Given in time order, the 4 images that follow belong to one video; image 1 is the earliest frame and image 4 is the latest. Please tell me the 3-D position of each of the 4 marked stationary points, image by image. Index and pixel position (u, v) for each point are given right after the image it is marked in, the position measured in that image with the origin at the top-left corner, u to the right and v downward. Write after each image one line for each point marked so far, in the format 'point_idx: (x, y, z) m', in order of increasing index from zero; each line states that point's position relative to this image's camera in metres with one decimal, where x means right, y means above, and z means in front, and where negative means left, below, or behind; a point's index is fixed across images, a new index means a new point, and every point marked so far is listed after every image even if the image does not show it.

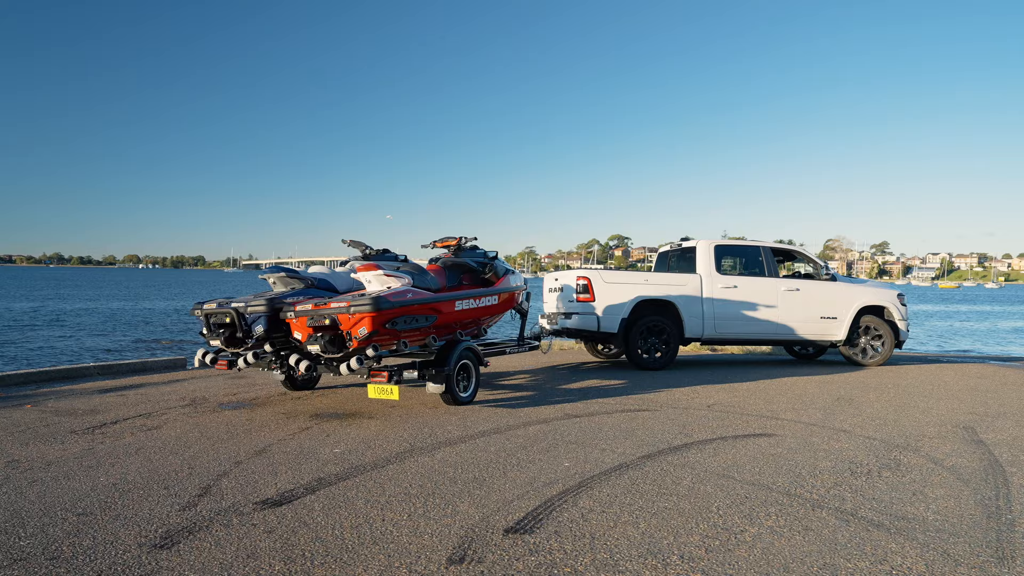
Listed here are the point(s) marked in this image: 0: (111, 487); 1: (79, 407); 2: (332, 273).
0: (-2.9, -1.5, +5.3) m
1: (-6.3, -1.7, +10.4) m
2: (-2.3, +0.3, +9.1) m
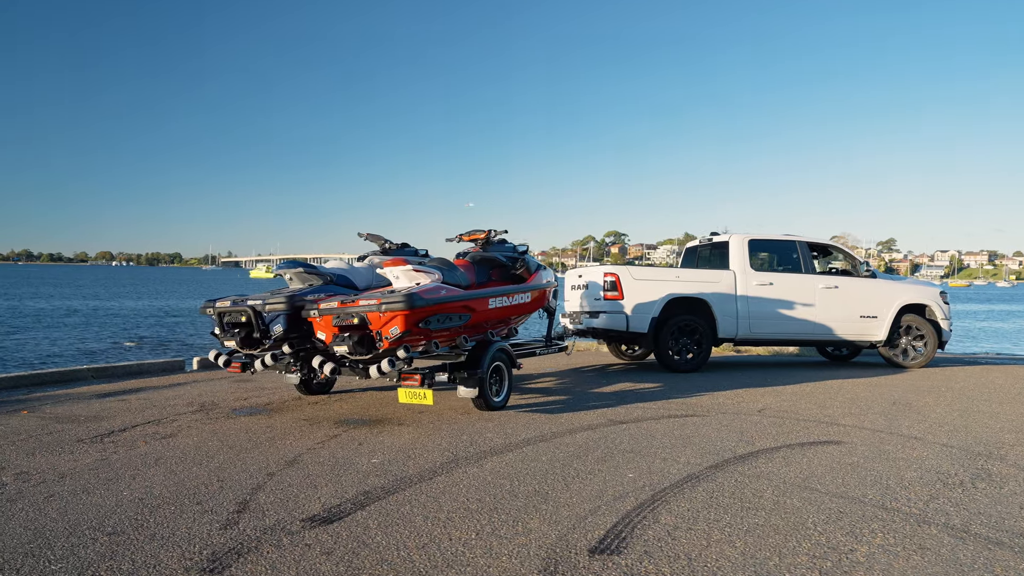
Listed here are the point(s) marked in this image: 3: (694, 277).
0: (-2.6, -1.5, +4.9) m
1: (-6.0, -1.7, +10.0) m
2: (-2.0, +0.3, +8.8) m
3: (+2.3, +0.2, +9.0) m
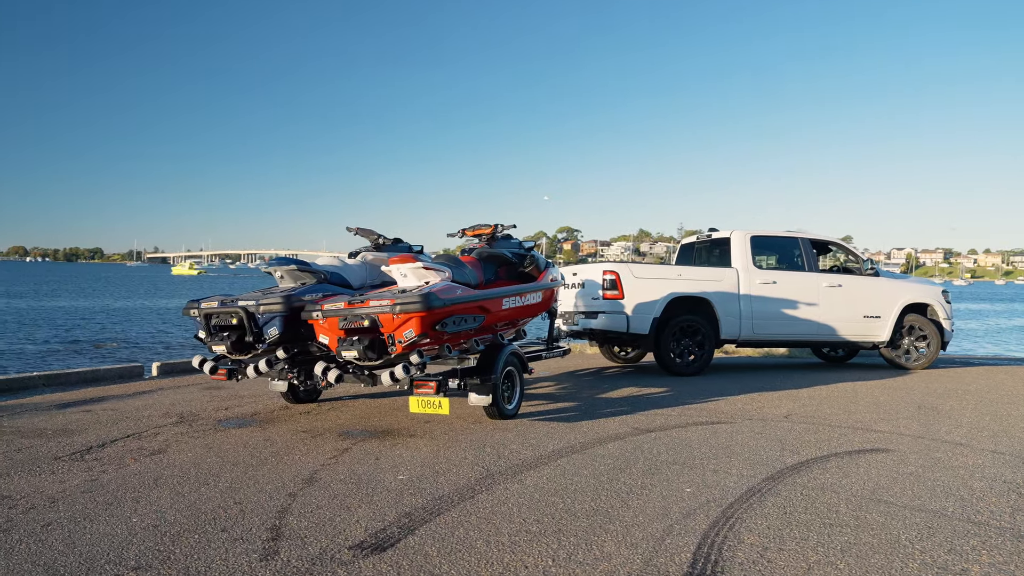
0: (-2.3, -1.5, +4.5) m
1: (-6.0, -1.8, +9.4) m
2: (-1.9, +0.2, +8.4) m
3: (+2.3, +0.1, +8.9) m
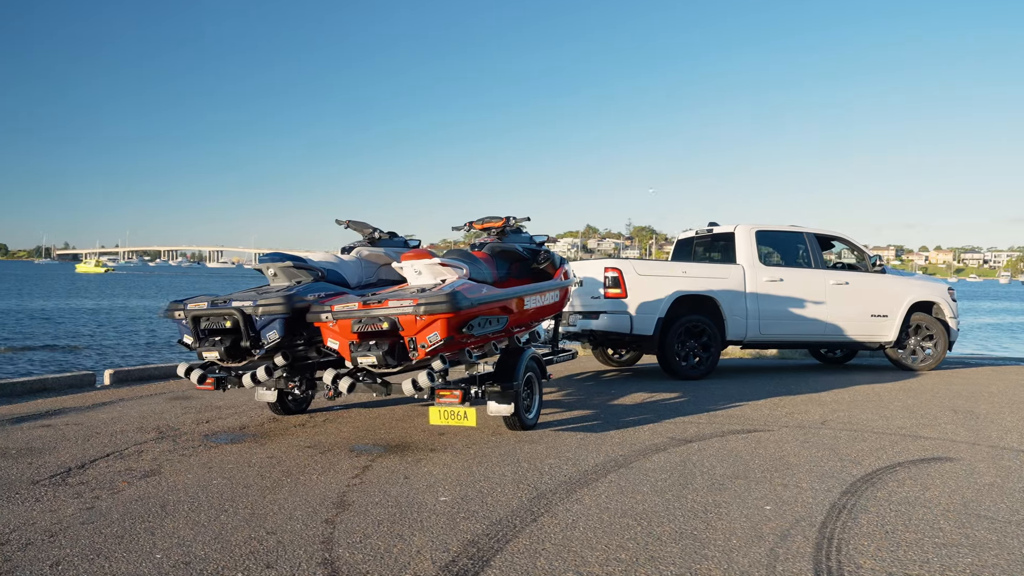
0: (-1.8, -1.6, +4.0) m
1: (-6.0, -1.9, +8.6) m
2: (-1.8, +0.2, +7.9) m
3: (+2.3, +0.1, +8.8) m
